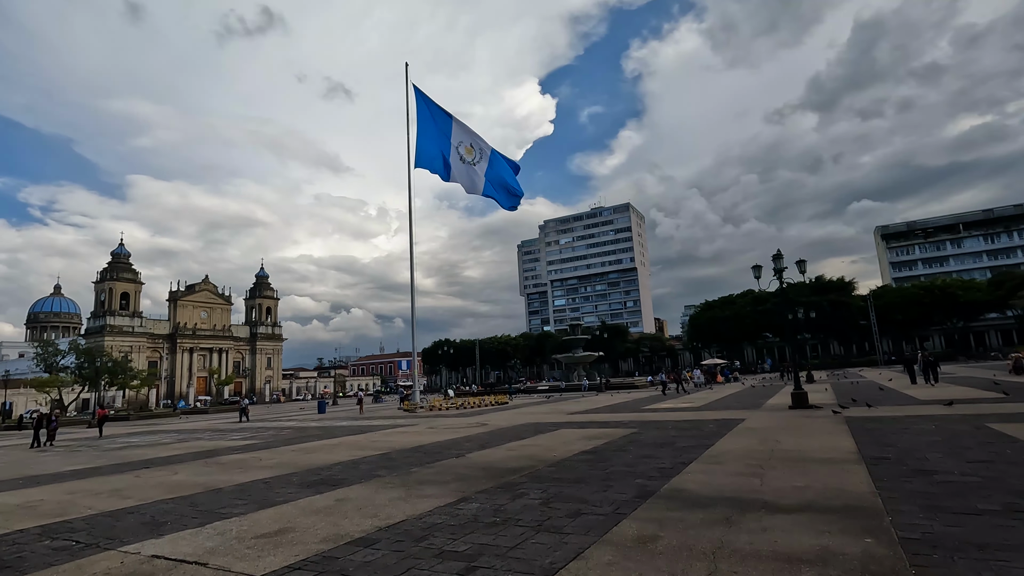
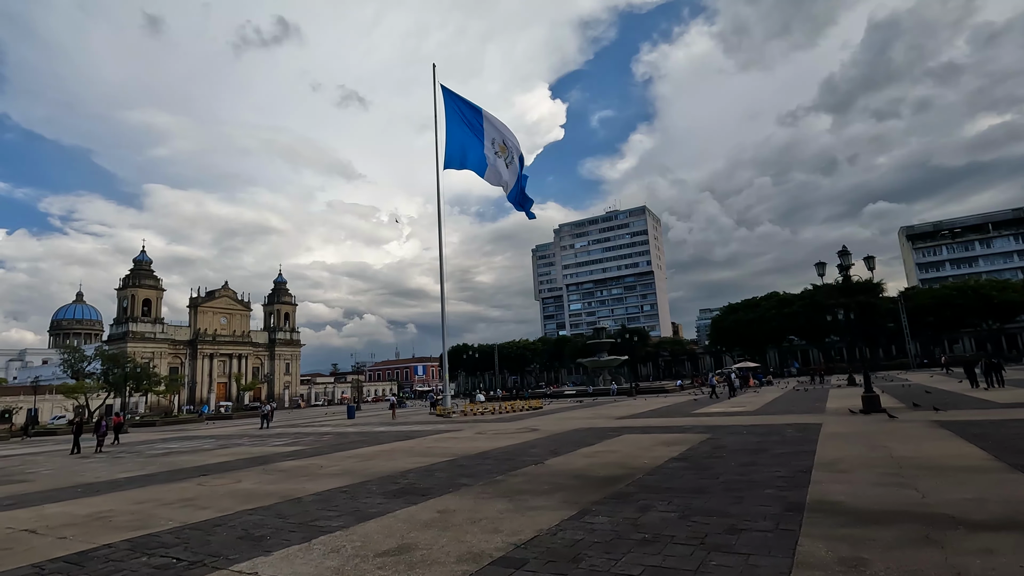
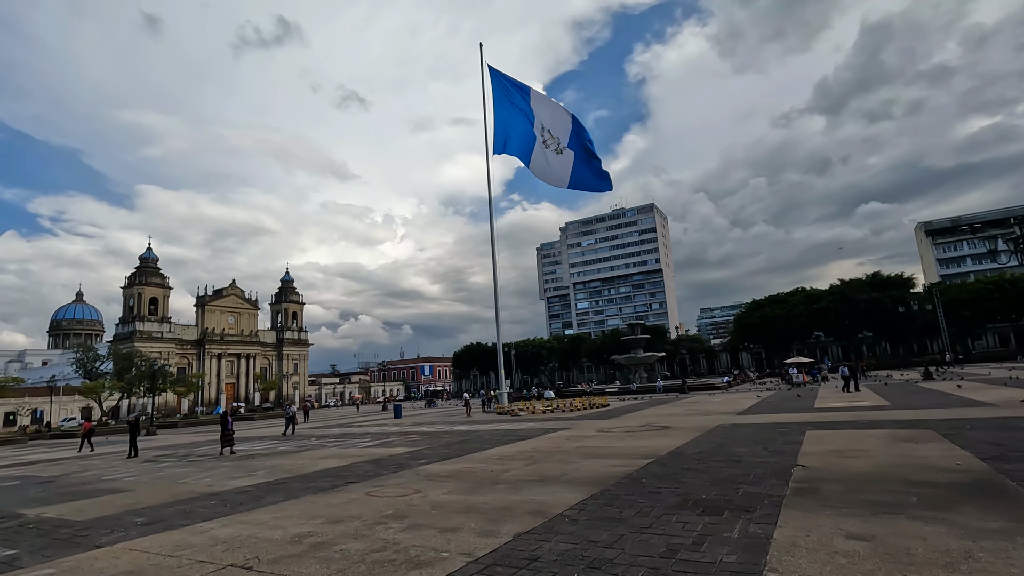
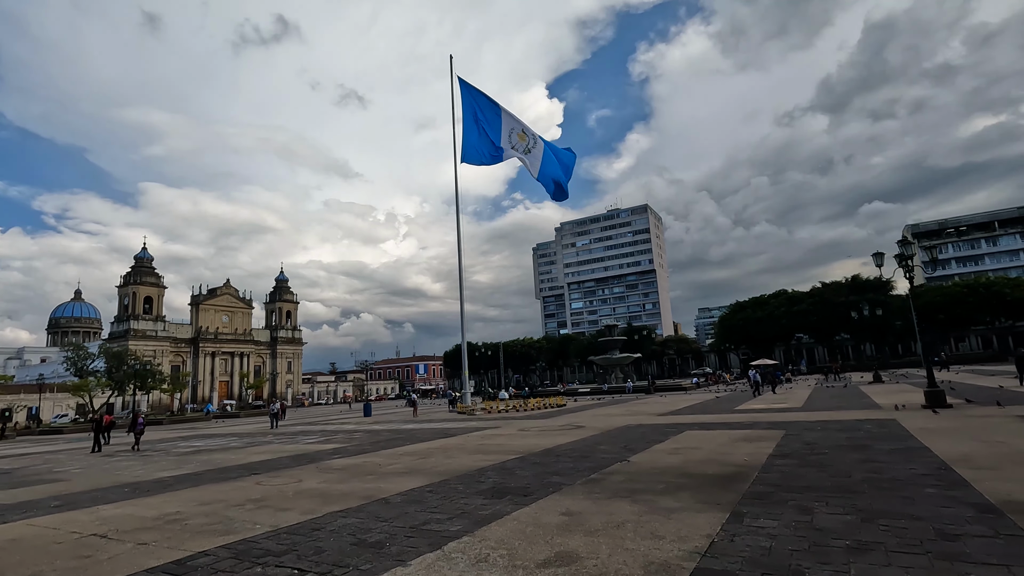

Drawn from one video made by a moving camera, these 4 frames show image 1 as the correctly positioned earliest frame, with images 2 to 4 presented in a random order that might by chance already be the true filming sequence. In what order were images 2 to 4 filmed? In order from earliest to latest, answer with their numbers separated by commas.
2, 4, 3
